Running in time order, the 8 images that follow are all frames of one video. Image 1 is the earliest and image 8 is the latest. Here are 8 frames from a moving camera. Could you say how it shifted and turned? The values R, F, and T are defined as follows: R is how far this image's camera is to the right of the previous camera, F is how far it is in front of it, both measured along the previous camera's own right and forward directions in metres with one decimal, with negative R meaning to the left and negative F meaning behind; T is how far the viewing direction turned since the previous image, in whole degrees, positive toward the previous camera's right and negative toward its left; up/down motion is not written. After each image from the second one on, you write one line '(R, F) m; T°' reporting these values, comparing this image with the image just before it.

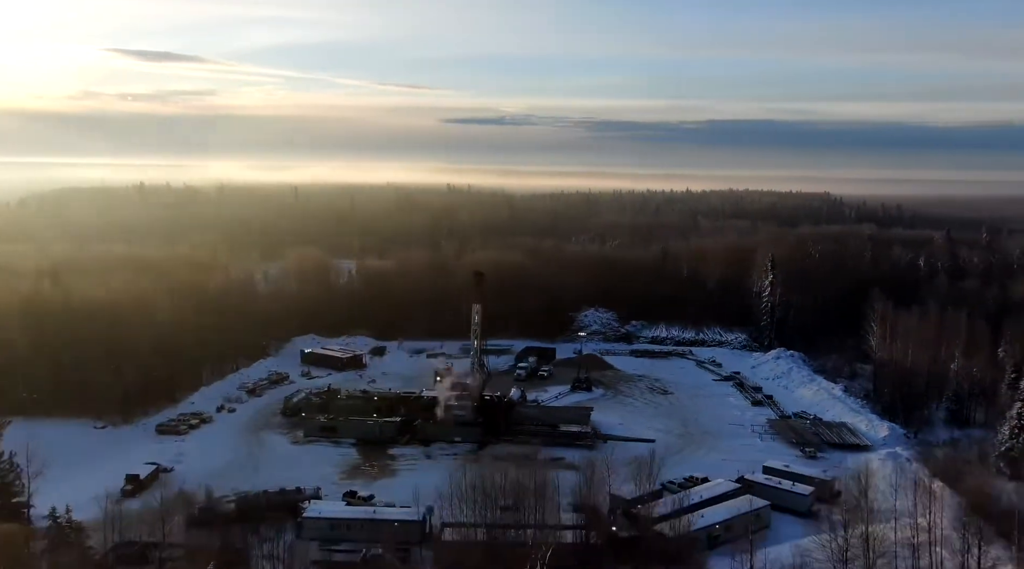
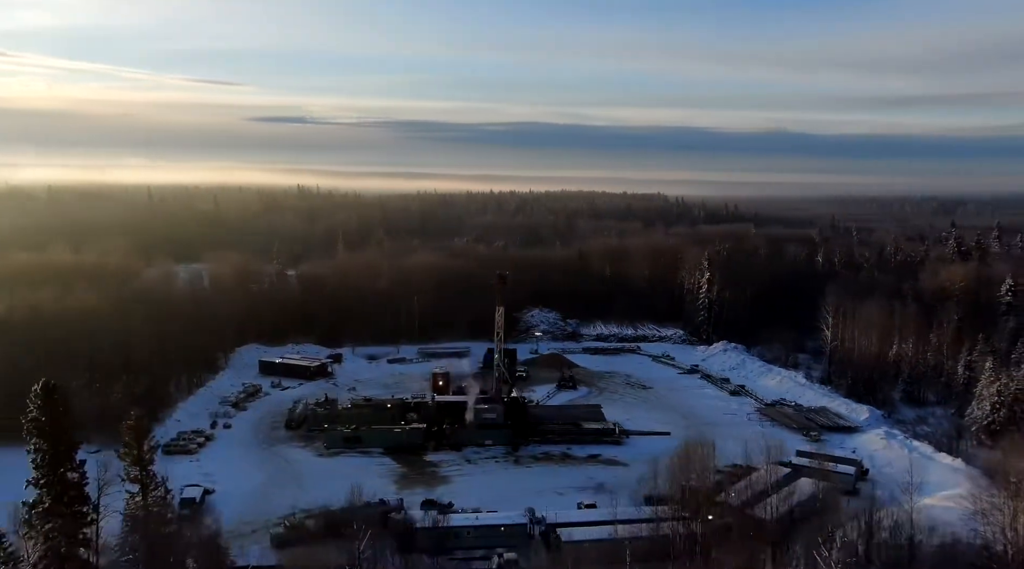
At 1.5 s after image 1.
(-4.2, +0.4) m; +10°
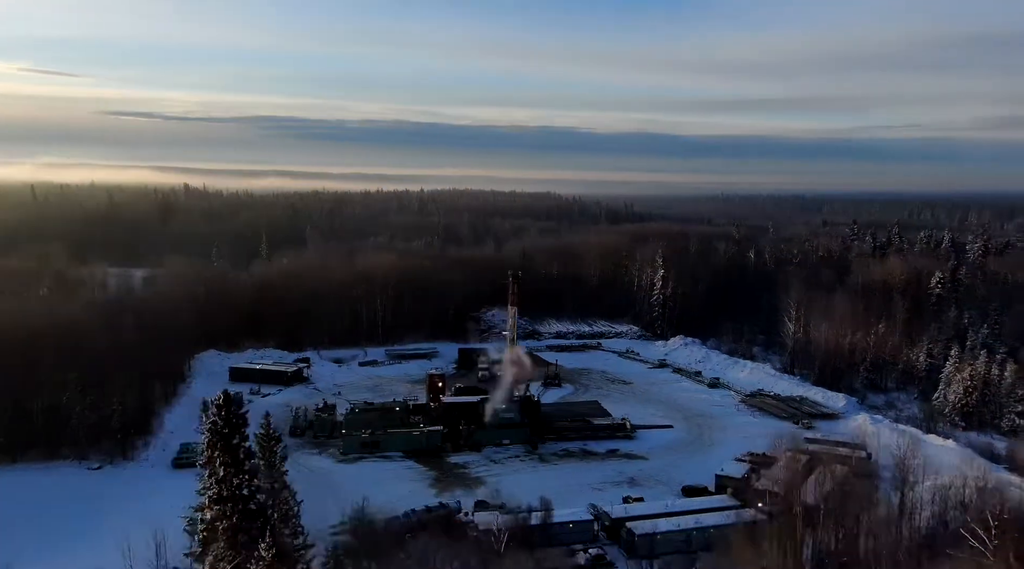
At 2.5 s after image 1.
(-2.8, +0.2) m; +7°
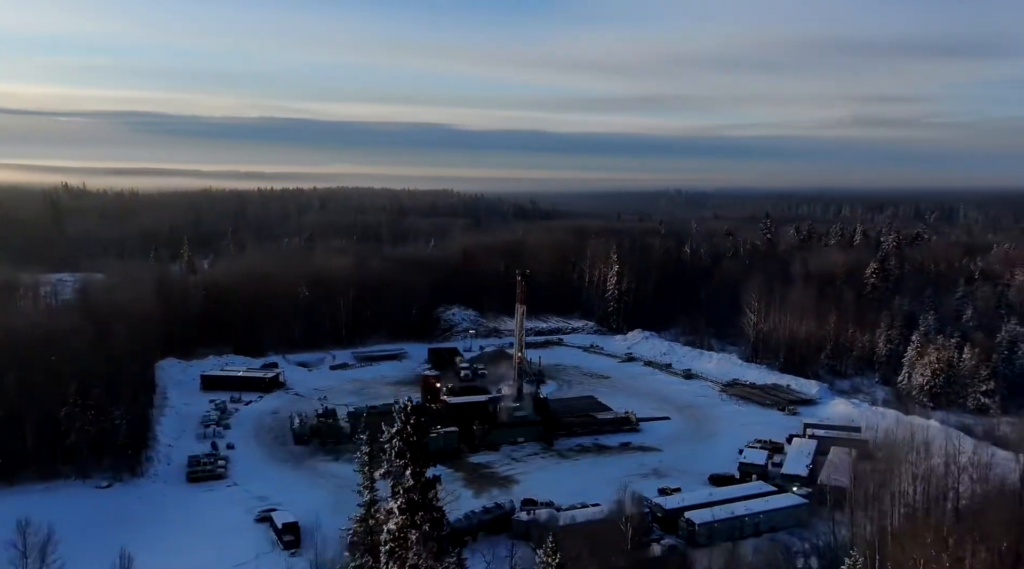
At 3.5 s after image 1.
(-2.6, +0.2) m; +7°
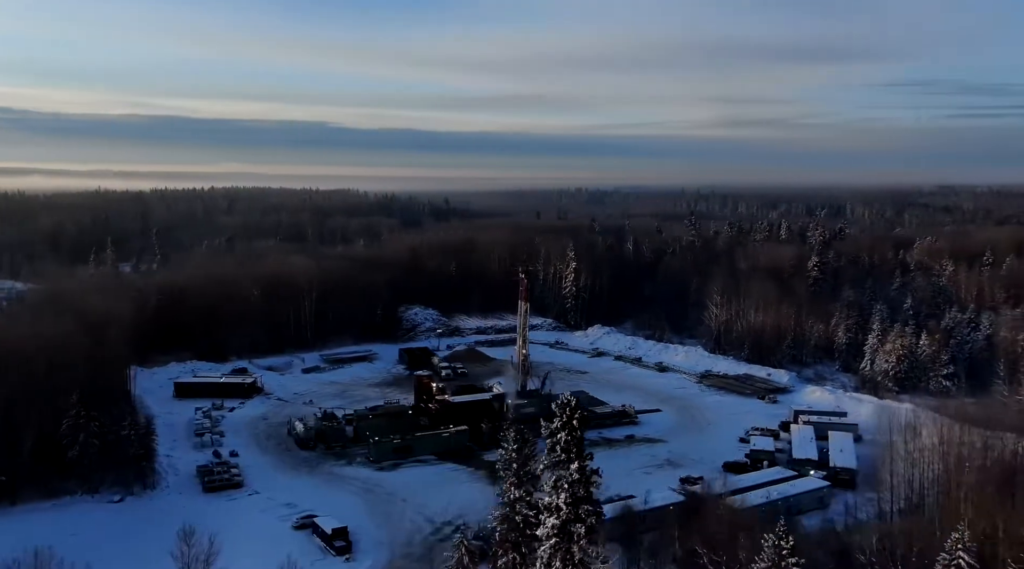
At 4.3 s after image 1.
(-2.2, +0.1) m; +6°
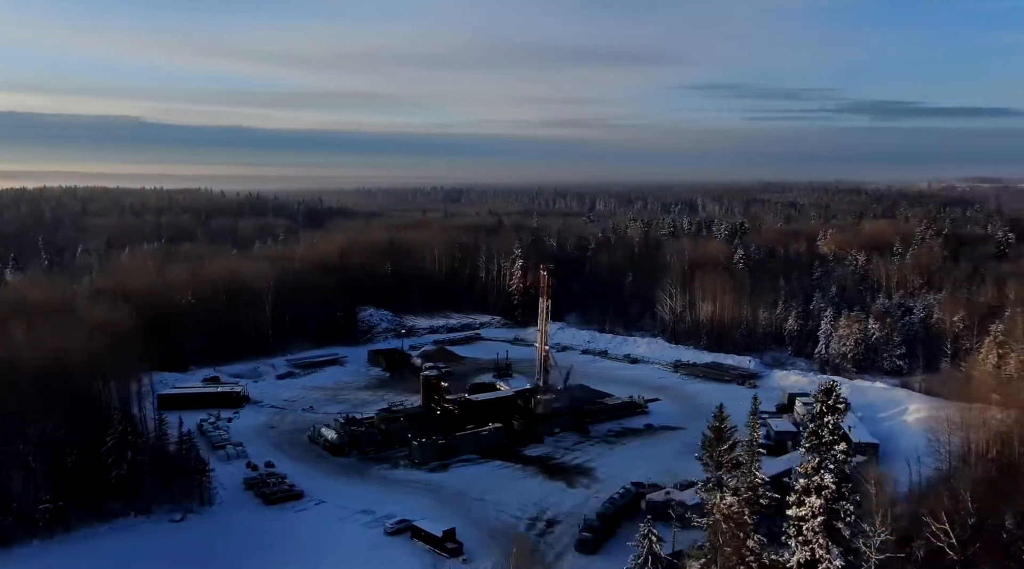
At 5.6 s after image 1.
(-3.6, +0.2) m; +9°
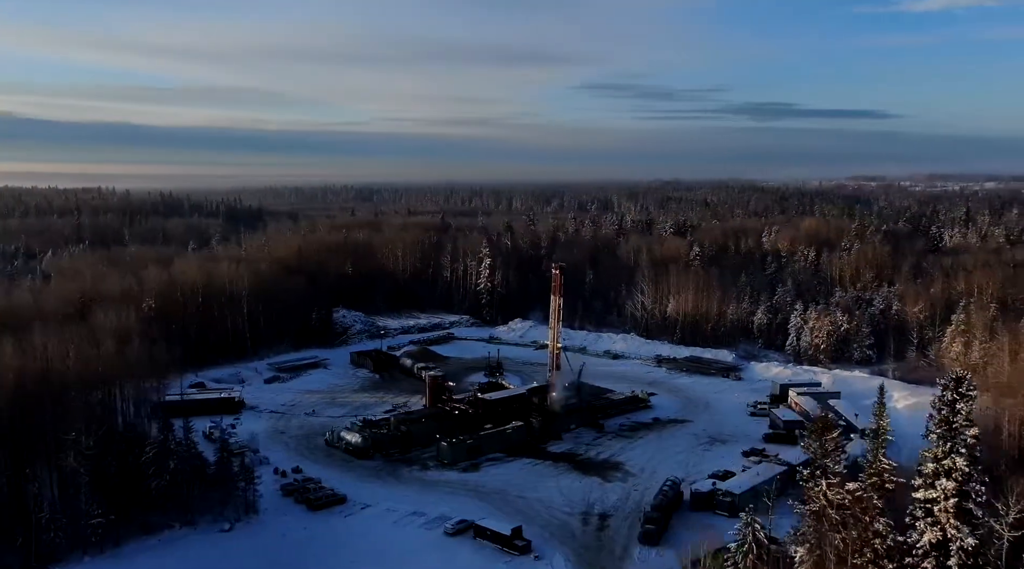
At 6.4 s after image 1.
(-2.2, 0.0) m; +5°
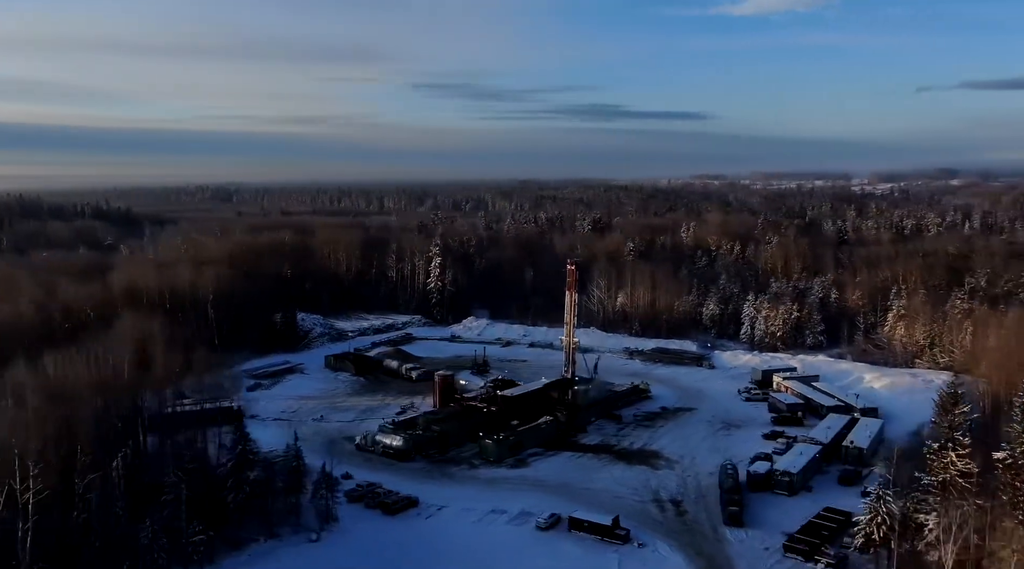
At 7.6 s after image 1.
(-3.4, 0.0) m; +8°
